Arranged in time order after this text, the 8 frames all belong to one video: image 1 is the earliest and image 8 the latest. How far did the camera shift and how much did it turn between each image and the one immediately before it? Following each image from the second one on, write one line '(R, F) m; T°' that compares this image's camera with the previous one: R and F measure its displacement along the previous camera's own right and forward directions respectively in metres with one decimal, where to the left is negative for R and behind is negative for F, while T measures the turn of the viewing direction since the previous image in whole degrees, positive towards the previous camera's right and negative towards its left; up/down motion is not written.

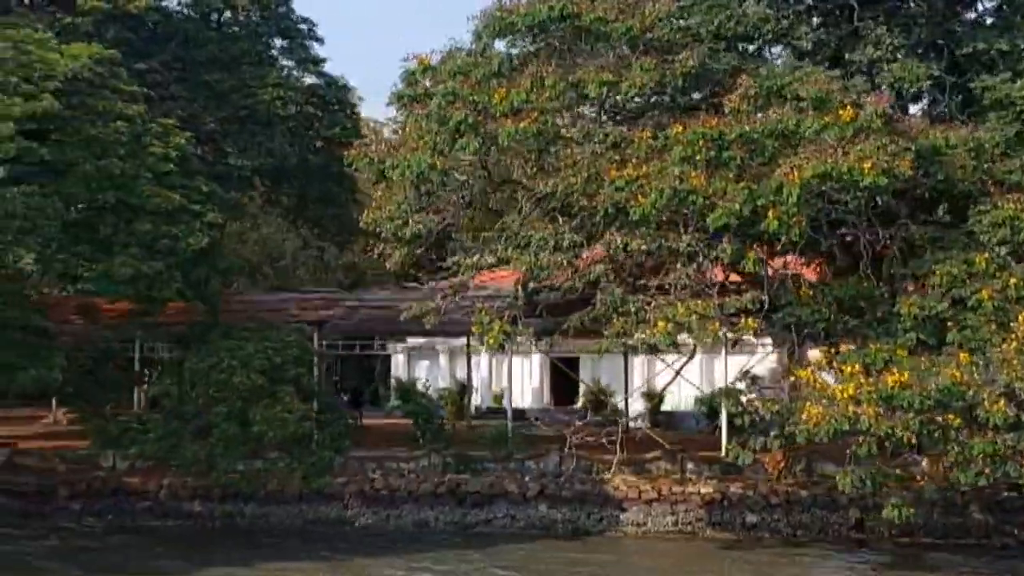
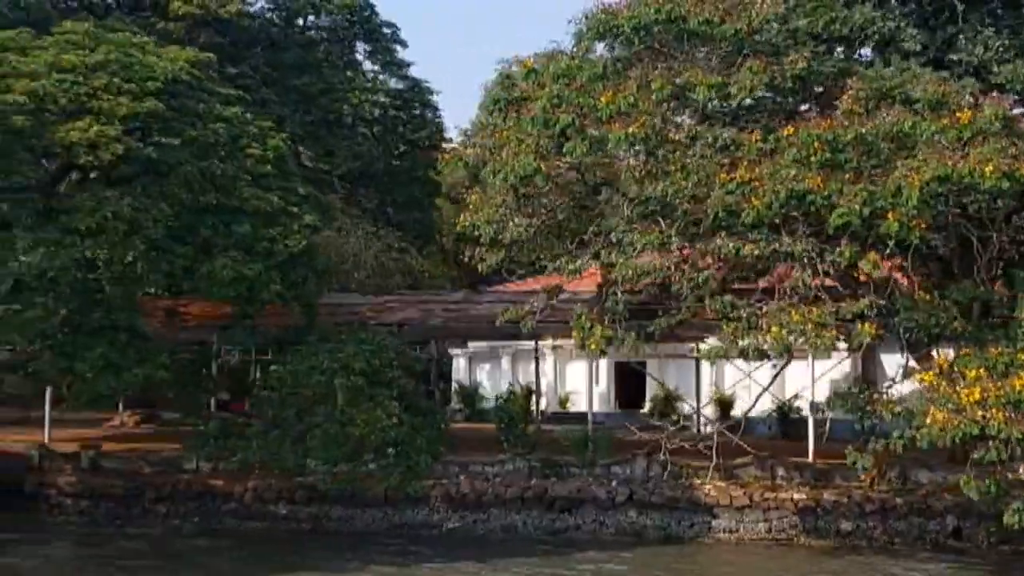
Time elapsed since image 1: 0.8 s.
(-0.9, +0.1) m; -2°
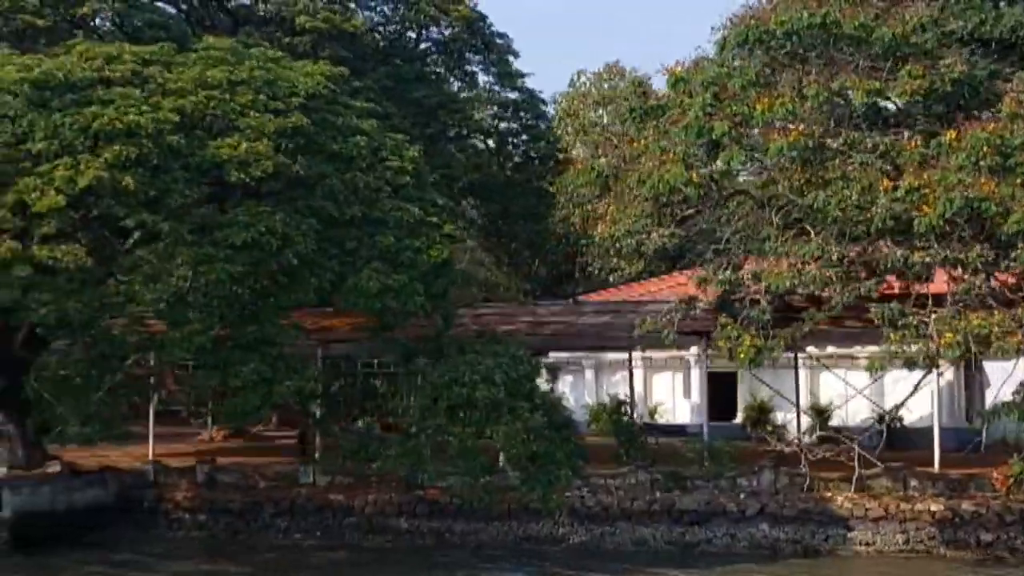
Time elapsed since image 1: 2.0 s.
(-1.5, +0.1) m; -2°
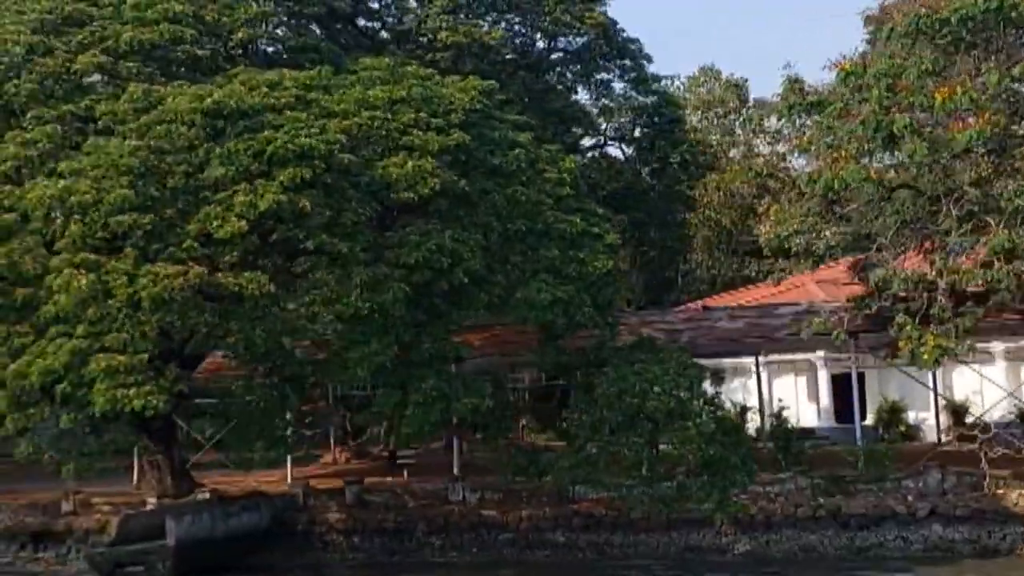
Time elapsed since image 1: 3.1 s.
(-1.4, +0.2) m; -3°
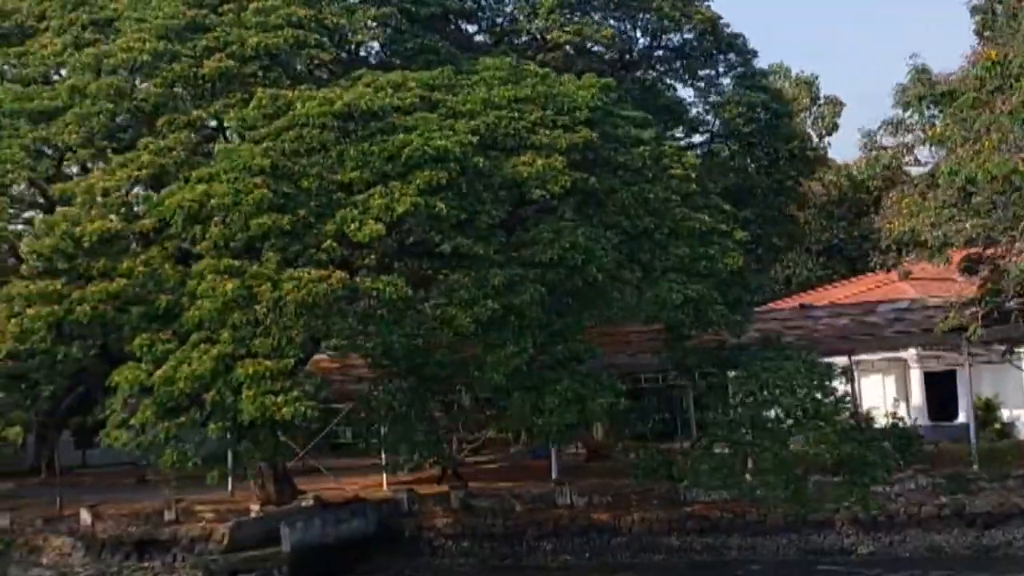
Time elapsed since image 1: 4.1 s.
(-1.2, +0.2) m; -2°
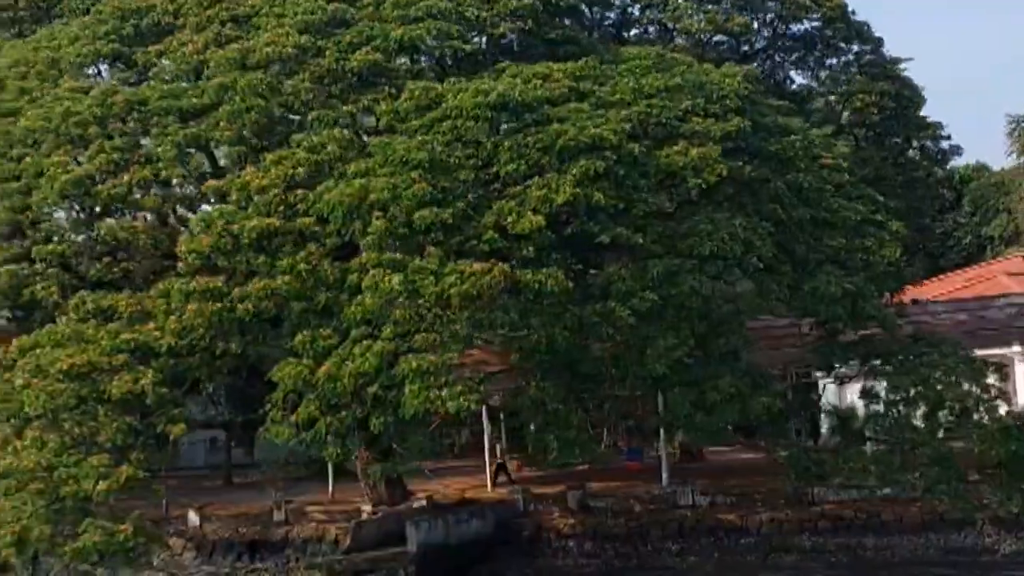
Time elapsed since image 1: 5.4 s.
(-1.4, +0.3) m; -2°
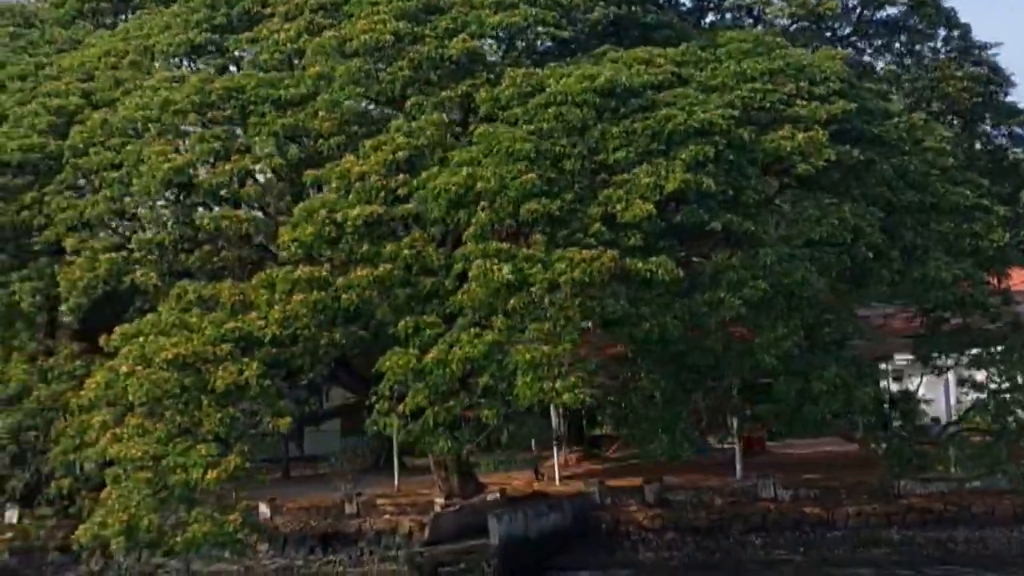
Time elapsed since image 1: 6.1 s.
(-0.9, +0.2) m; -1°
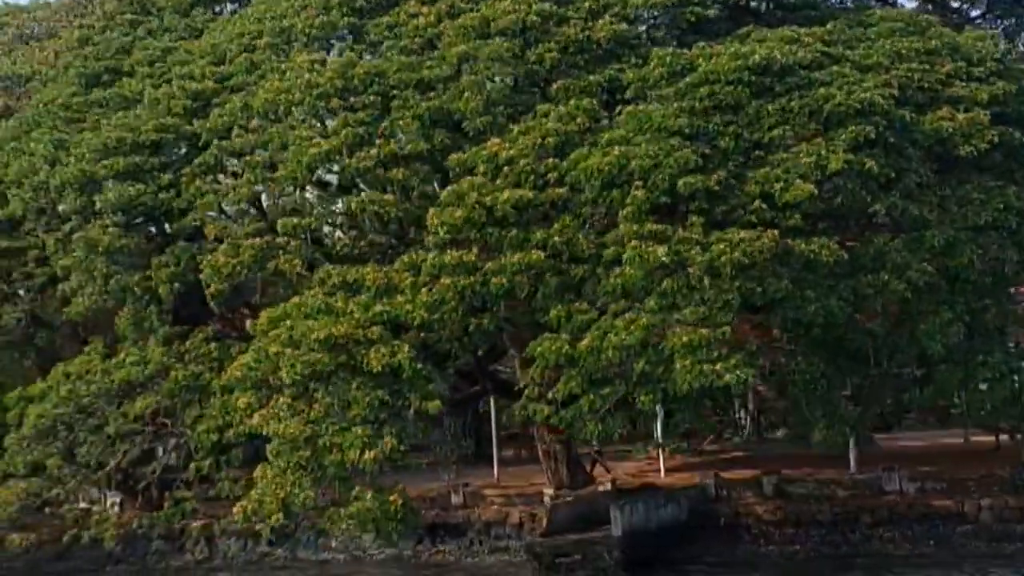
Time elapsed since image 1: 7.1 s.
(-1.1, +0.2) m; -2°
